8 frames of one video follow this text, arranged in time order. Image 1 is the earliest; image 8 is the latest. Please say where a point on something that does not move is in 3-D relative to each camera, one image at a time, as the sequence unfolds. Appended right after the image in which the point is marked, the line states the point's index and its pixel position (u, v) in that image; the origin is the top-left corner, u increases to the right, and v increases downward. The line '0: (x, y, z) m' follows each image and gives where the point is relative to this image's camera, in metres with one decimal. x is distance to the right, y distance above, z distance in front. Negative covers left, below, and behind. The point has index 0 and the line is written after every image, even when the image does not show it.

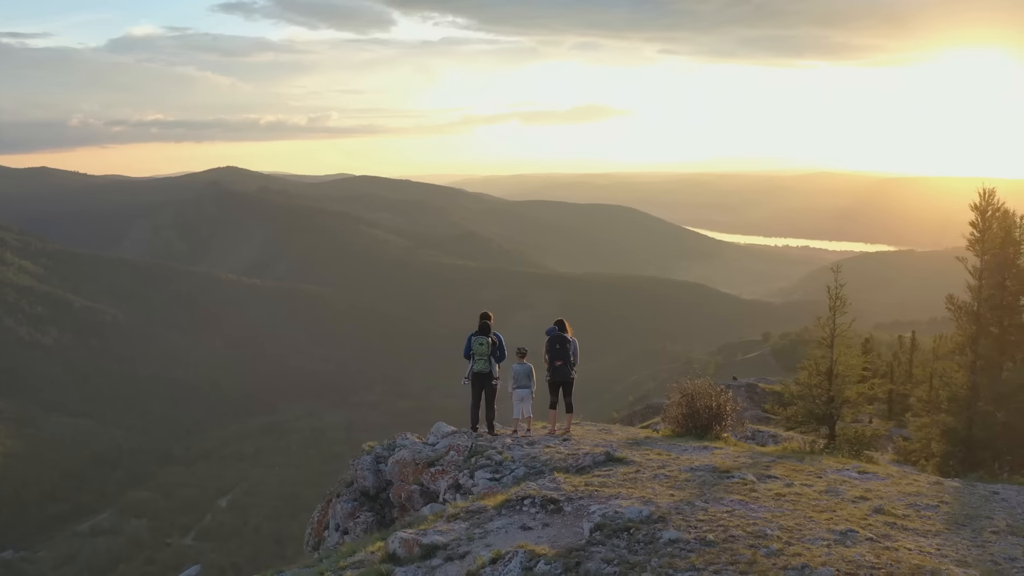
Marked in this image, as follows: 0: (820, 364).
0: (+4.2, -1.0, +15.5) m
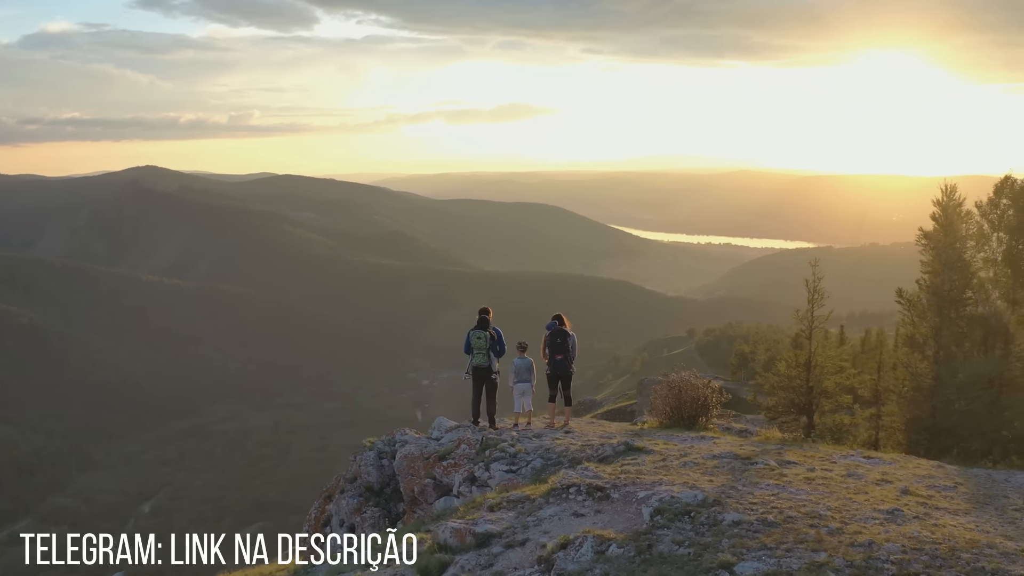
0: (+4.0, -0.9, +15.9) m
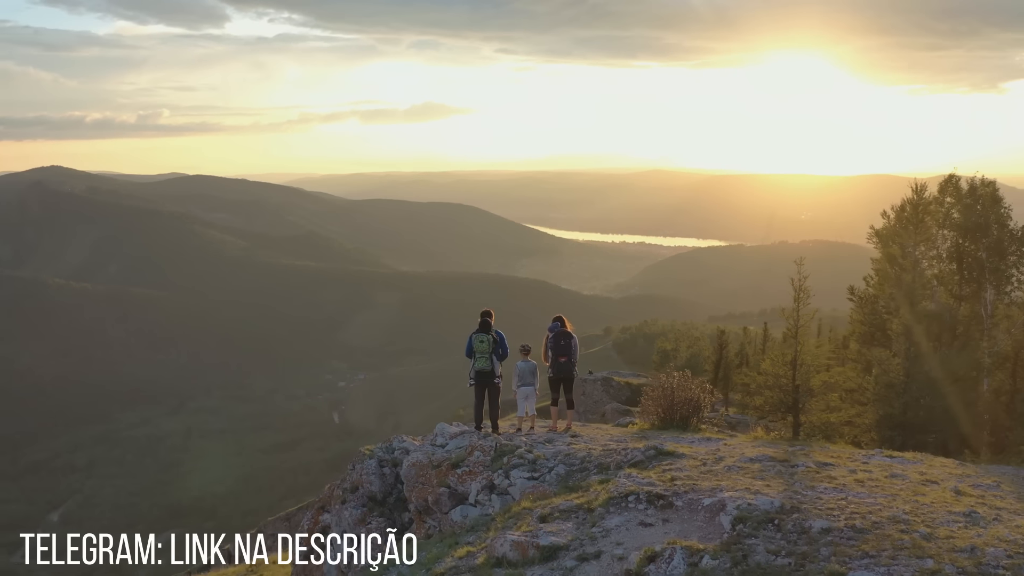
0: (+3.8, -0.9, +15.9) m
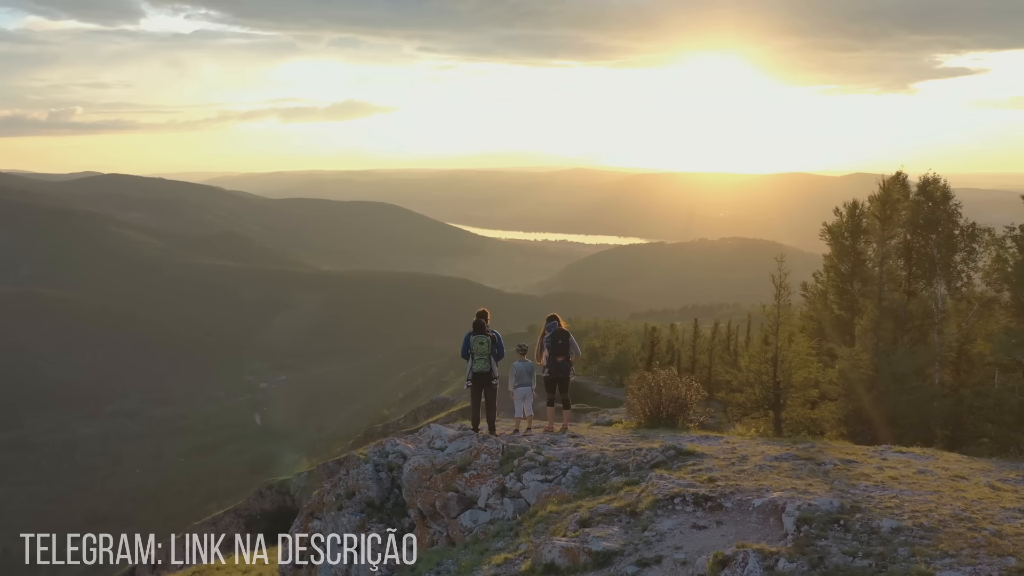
0: (+3.5, -0.9, +16.0) m
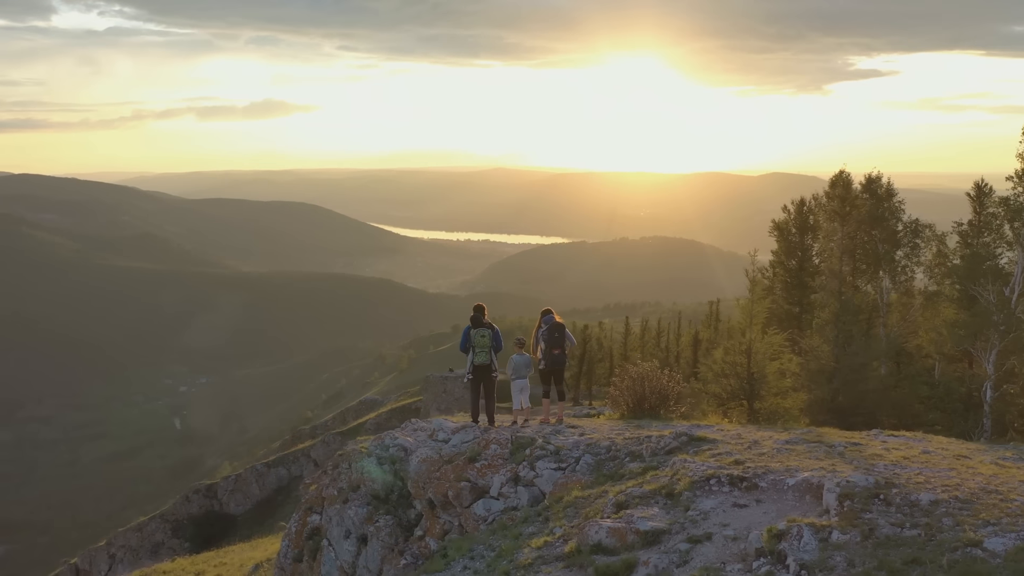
0: (+3.2, -0.8, +16.4) m
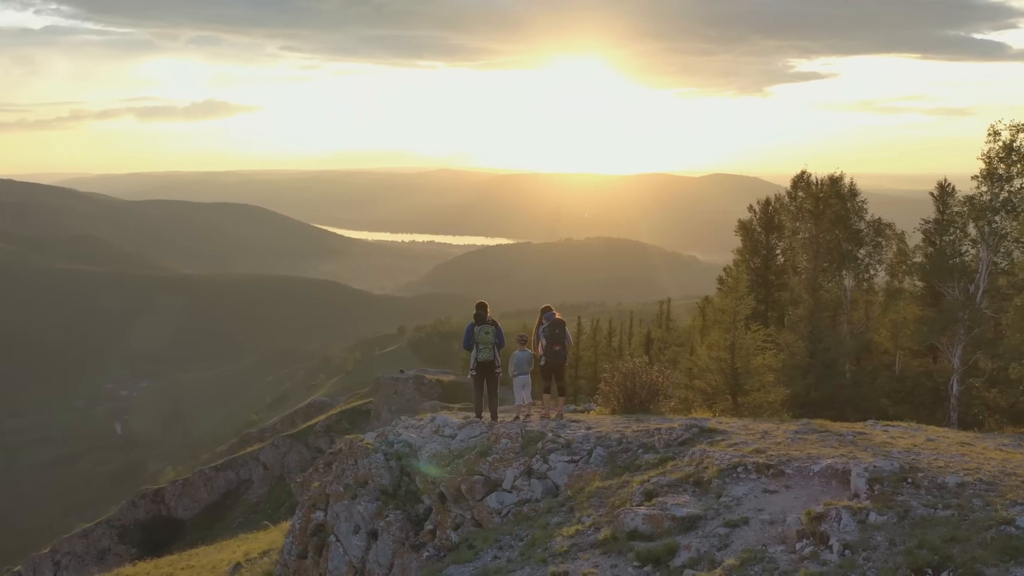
0: (+3.0, -0.8, +16.8) m
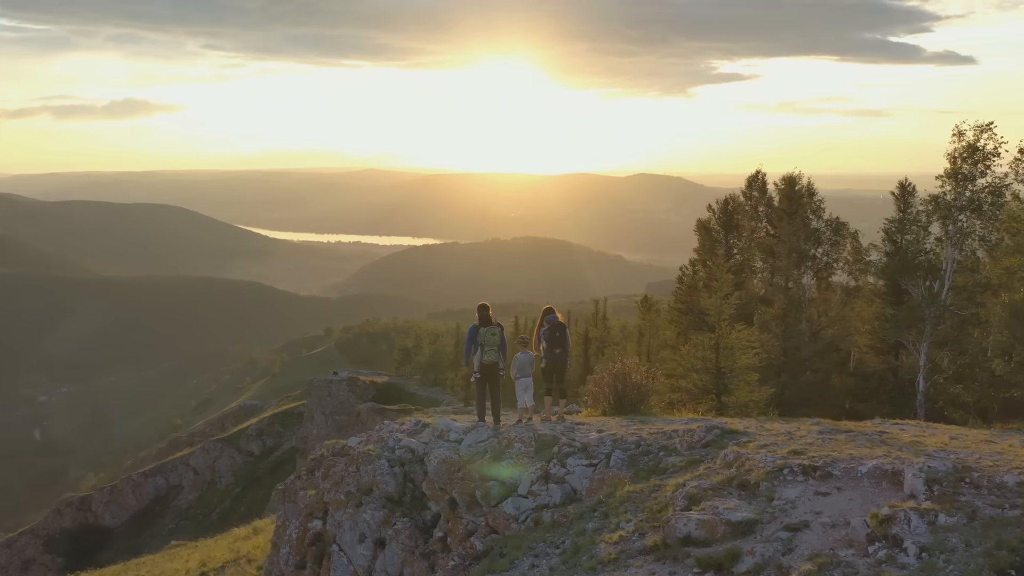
0: (+2.8, -0.8, +16.8) m
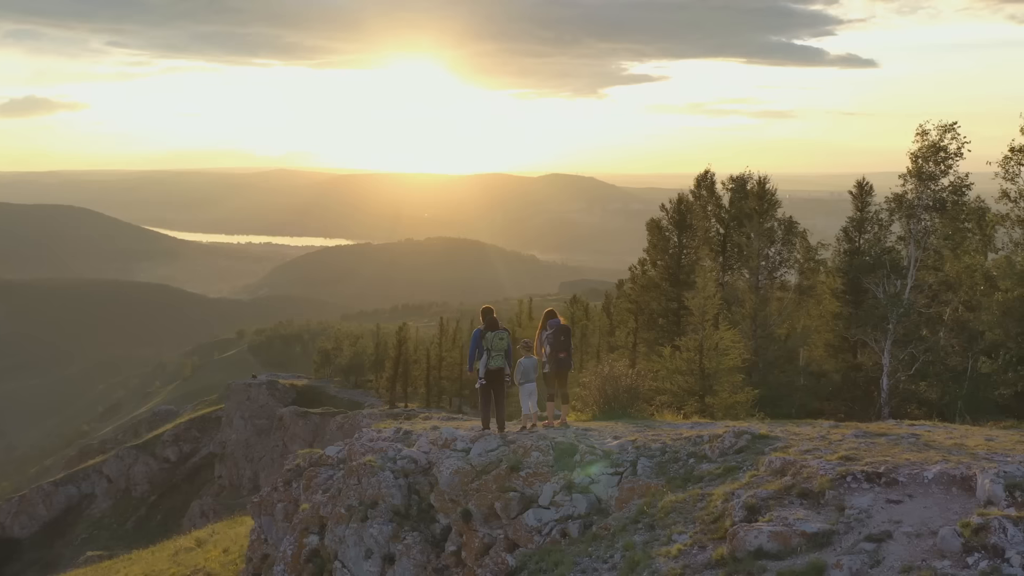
0: (+2.5, -0.8, +16.6) m
